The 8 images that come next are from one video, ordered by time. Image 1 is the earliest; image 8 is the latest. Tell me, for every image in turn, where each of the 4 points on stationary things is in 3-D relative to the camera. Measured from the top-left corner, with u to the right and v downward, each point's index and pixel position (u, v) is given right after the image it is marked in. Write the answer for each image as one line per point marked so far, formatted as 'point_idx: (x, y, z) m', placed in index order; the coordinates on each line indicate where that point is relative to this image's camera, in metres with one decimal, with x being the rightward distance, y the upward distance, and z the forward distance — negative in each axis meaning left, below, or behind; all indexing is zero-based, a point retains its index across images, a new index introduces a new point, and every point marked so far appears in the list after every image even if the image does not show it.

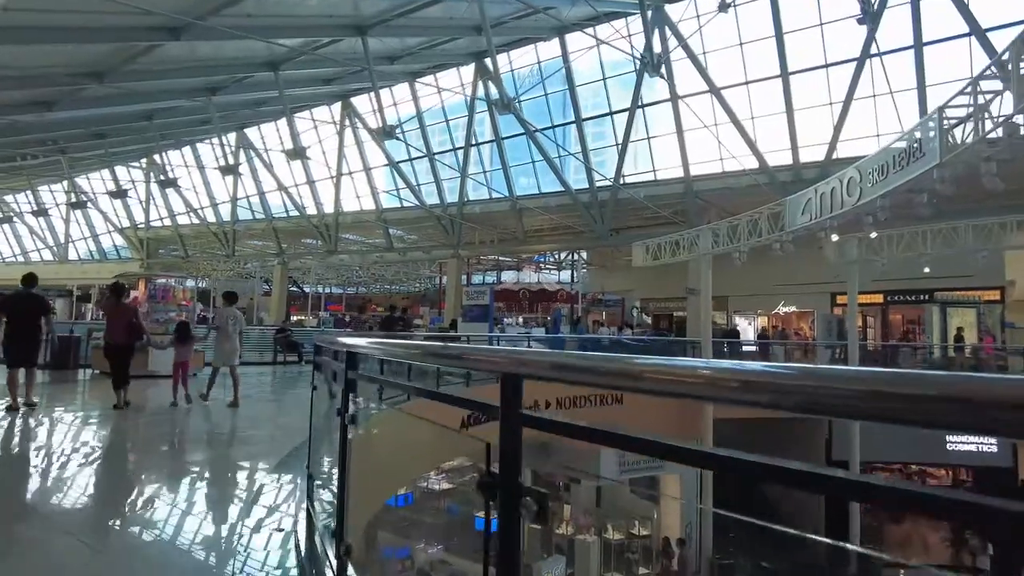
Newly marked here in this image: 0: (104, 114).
0: (-11.3, +4.9, +18.5) m
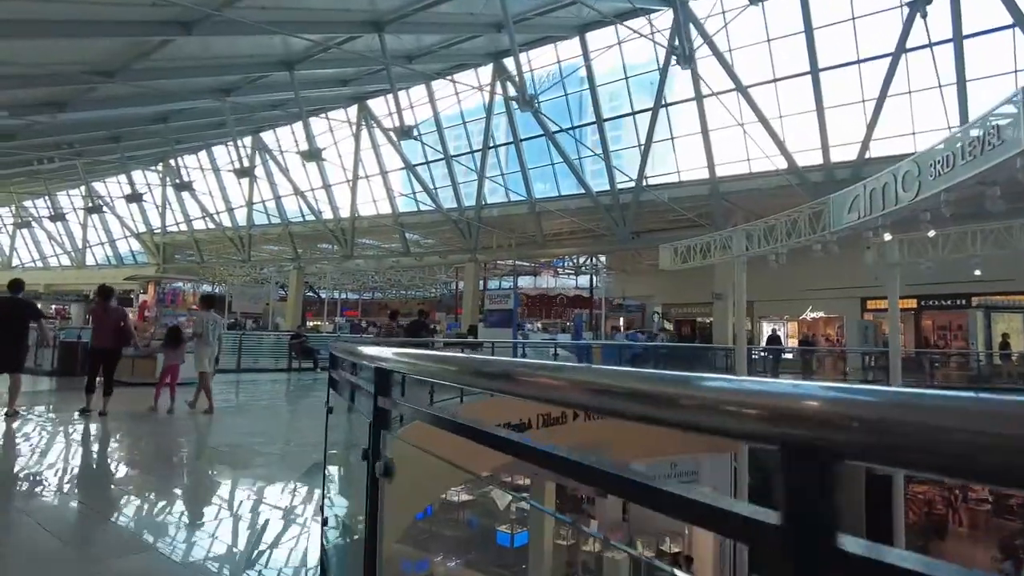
0: (-10.7, +4.7, +18.3) m
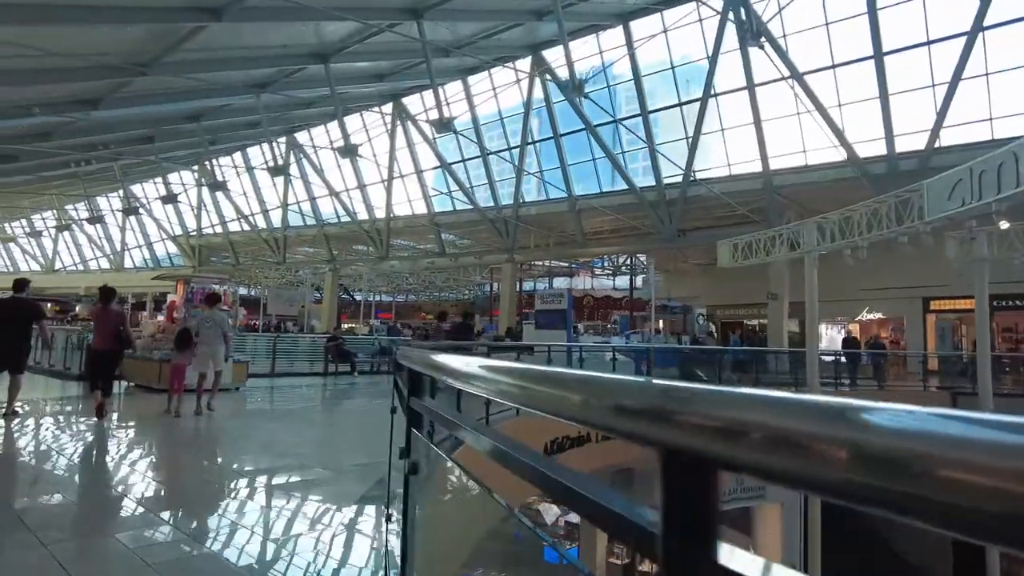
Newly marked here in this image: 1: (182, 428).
0: (-9.6, +4.7, +17.9) m
1: (-4.3, -1.8, +8.9) m
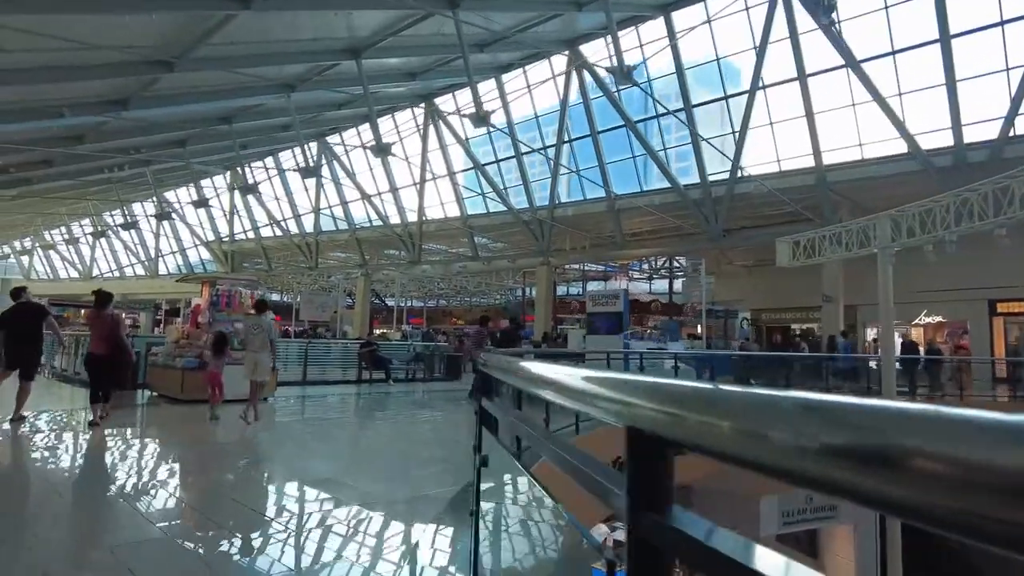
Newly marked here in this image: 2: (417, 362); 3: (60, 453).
0: (-8.6, +4.6, +17.6) m
1: (-3.7, -1.8, +8.2) m
2: (-2.3, -1.8, +15.8) m
3: (-4.7, -1.7, +6.8) m
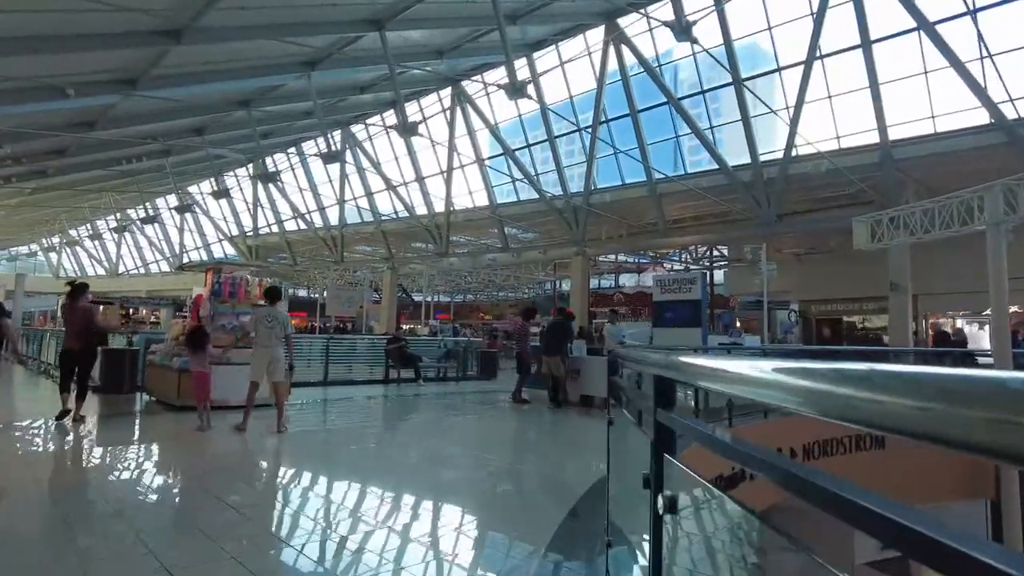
0: (-7.7, +4.7, +16.6) m
1: (-3.1, -1.7, +7.1) m
2: (-1.4, -1.6, +14.6) m
3: (-4.1, -1.6, +5.6) m
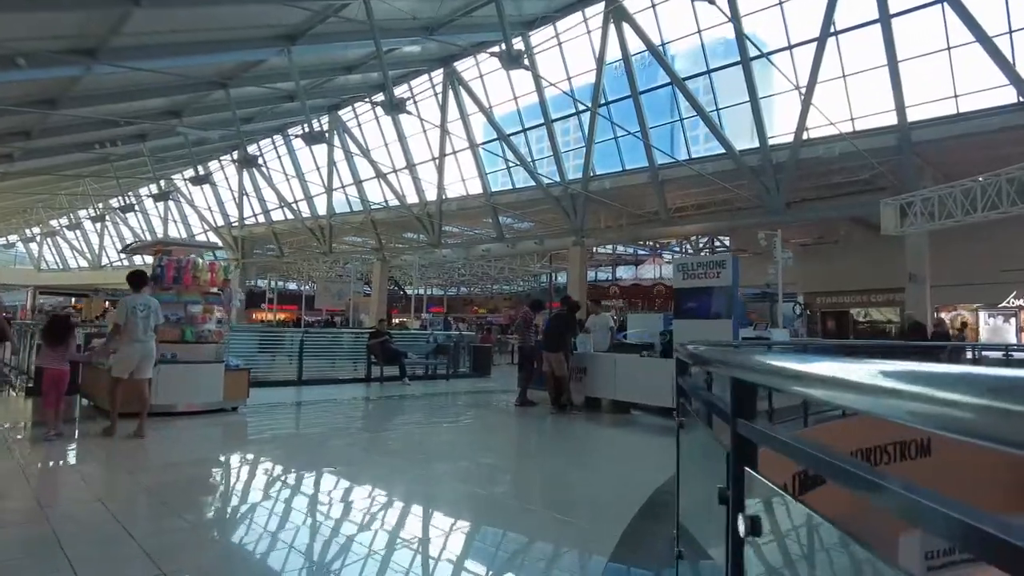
0: (-7.8, +4.9, +15.4) m
1: (-3.2, -1.6, +6.0) m
2: (-1.5, -1.4, +13.5) m
3: (-4.2, -1.5, +4.6) m
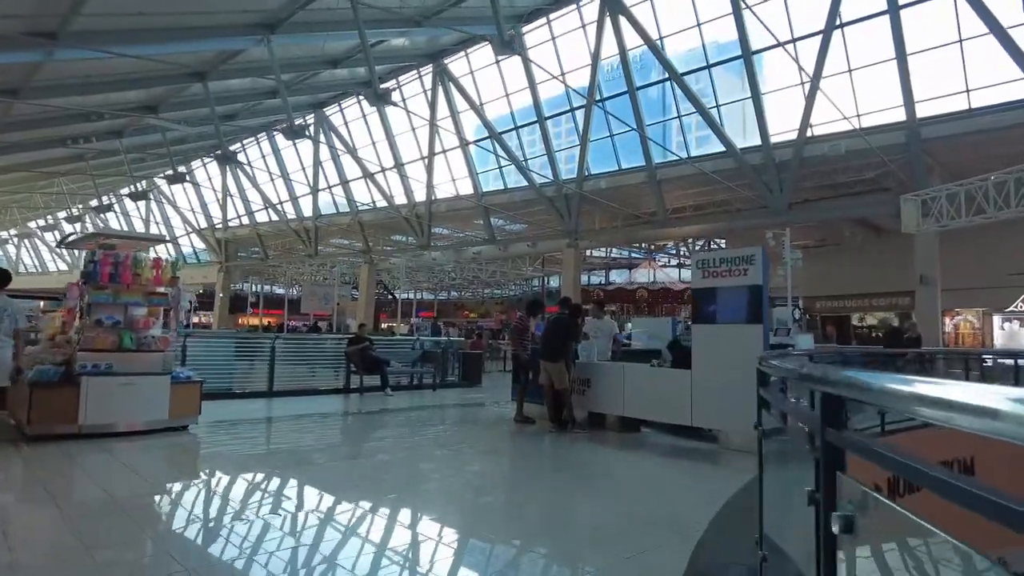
0: (-8.0, +4.9, +14.5) m
1: (-3.2, -1.6, +5.1) m
2: (-1.7, -1.4, +12.7) m
3: (-4.2, -1.4, +3.7) m
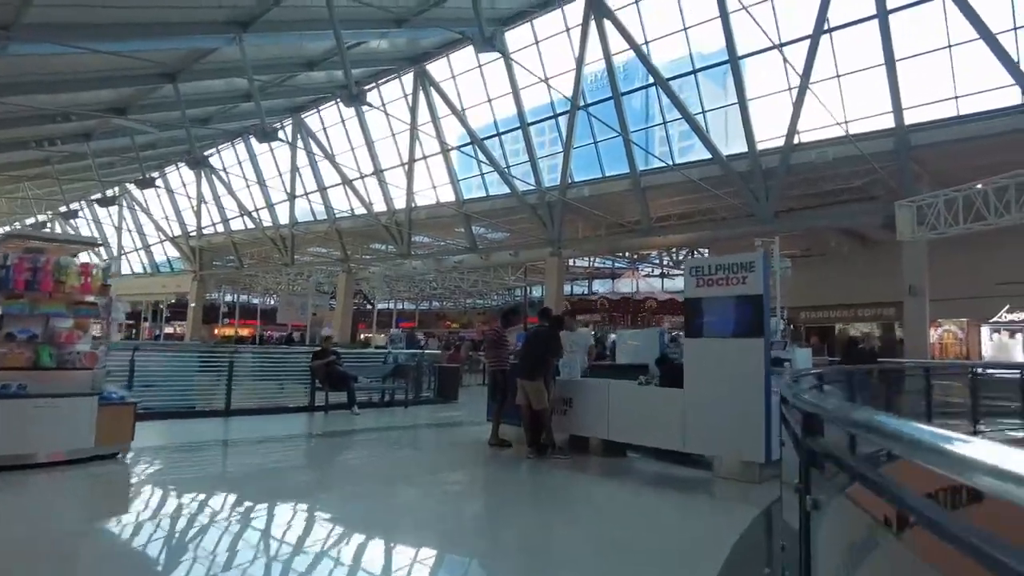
0: (-8.4, +4.7, +13.8) m
1: (-3.4, -1.6, +4.5) m
2: (-2.1, -1.6, +12.1) m
3: (-4.3, -1.5, +3.0) m
